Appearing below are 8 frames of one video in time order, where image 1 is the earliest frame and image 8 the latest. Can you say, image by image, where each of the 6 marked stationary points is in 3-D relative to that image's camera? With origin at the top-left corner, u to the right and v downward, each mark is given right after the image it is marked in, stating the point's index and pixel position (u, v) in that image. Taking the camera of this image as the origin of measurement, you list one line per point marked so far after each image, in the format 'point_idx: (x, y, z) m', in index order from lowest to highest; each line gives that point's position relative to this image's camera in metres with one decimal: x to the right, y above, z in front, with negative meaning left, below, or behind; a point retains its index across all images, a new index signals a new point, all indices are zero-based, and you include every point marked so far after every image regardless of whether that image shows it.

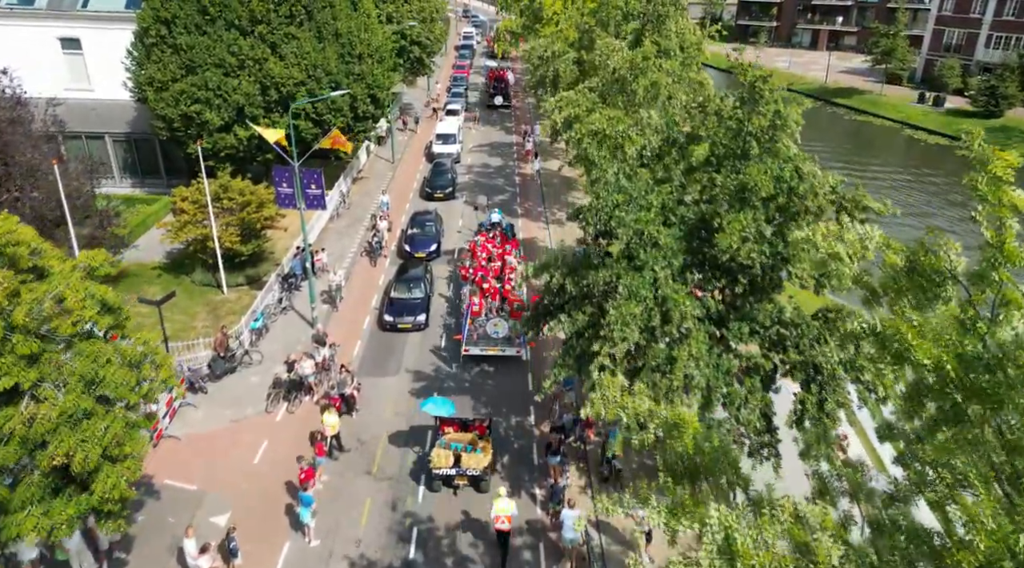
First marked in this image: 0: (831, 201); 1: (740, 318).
0: (+6.1, +1.6, +14.2) m
1: (+4.4, -0.7, +14.3) m
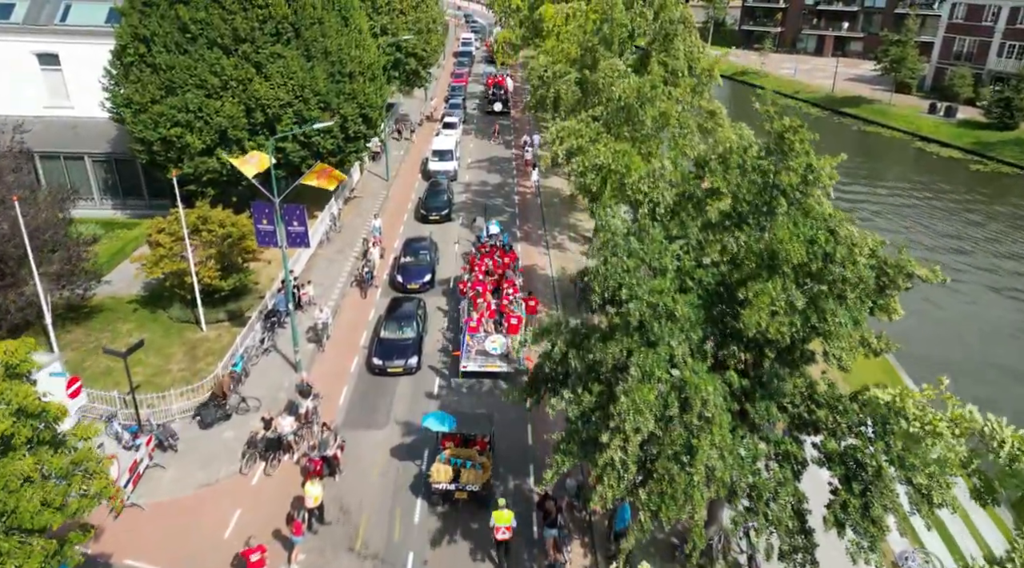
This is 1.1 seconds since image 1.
0: (+6.0, +0.3, +12.5) m
1: (+4.3, -1.9, +12.6) m
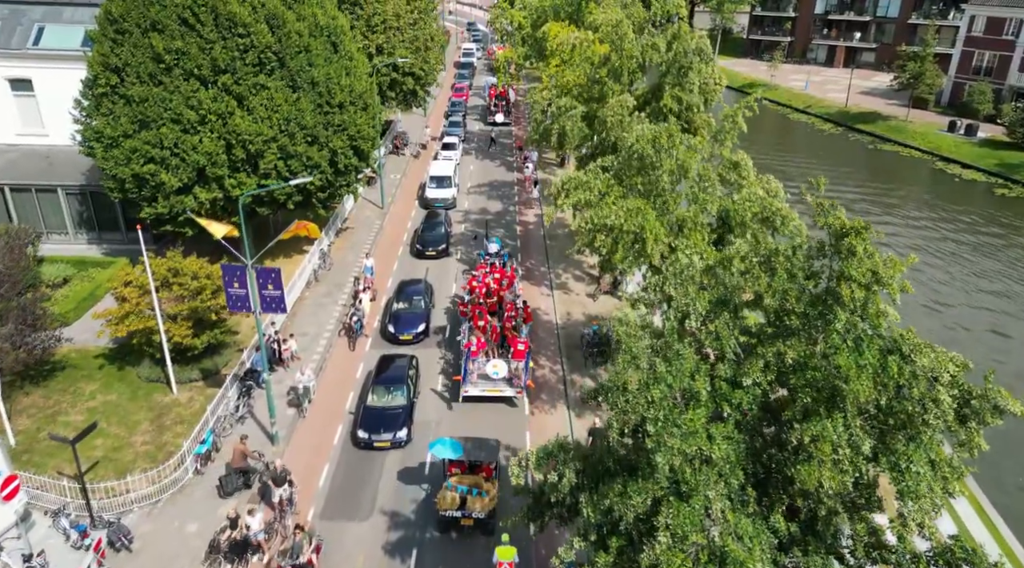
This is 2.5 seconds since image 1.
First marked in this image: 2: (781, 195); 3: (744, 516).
0: (+6.0, -1.5, +10.1) m
1: (+4.3, -3.7, +10.3) m
2: (+6.9, +2.3, +19.1) m
3: (+3.1, -3.1, +9.9) m
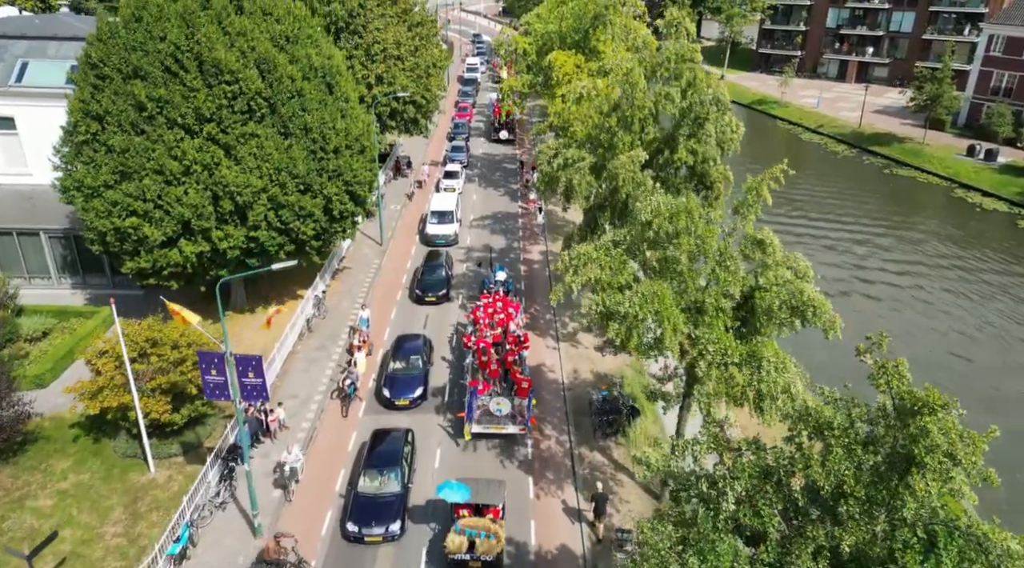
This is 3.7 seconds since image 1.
0: (+6.0, -3.6, +8.4) m
1: (+4.3, -5.8, +8.5) m
2: (+7.0, +0.2, +17.3) m
3: (+3.1, -5.2, +8.2) m
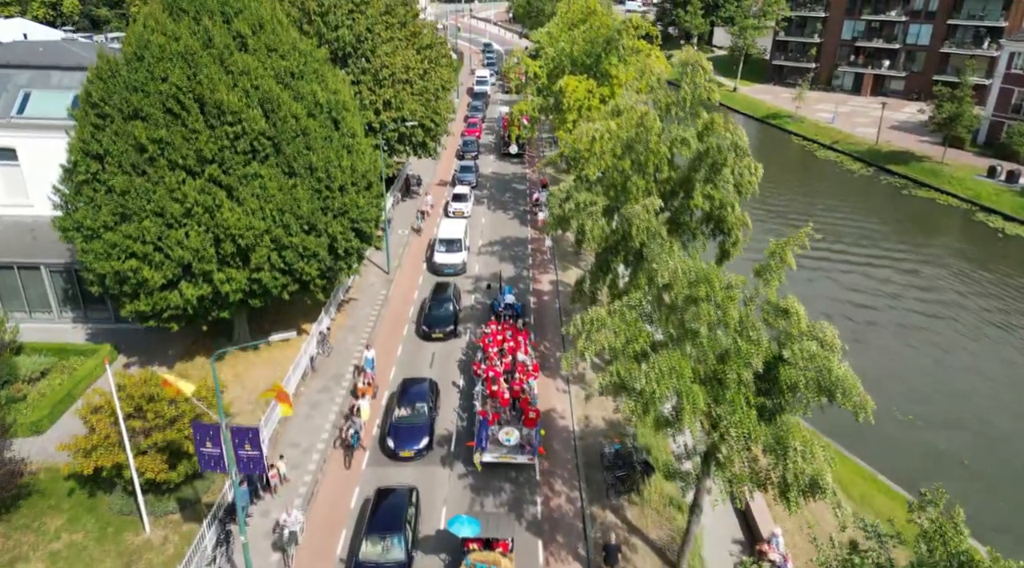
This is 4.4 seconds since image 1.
0: (+6.0, -5.1, +7.4) m
1: (+4.3, -7.4, +7.6) m
2: (+7.2, -1.4, +16.4) m
3: (+3.1, -6.7, +7.2) m
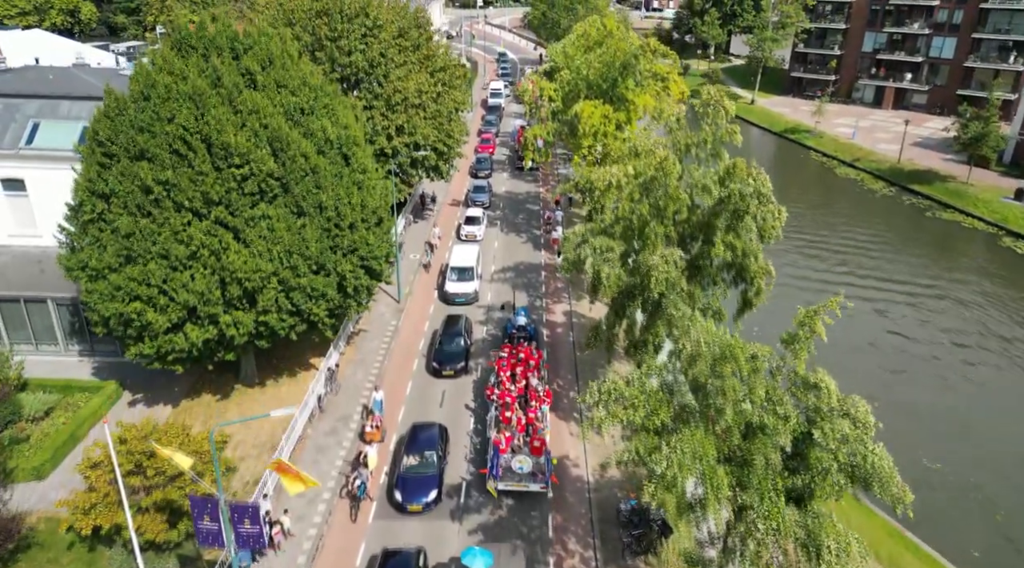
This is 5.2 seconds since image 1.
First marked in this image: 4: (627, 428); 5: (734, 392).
0: (+6.1, -6.7, +6.5) m
1: (+4.4, -8.9, +6.6) m
2: (+7.4, -3.0, +15.4) m
3: (+3.2, -8.2, +6.4) m
4: (+2.6, -3.2, +16.7) m
5: (+4.6, -2.3, +15.6) m
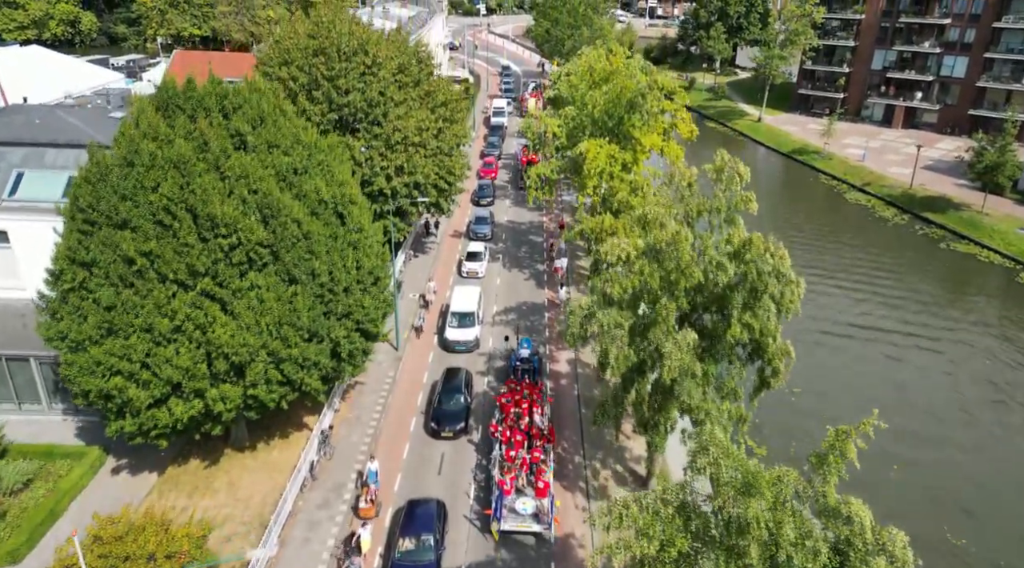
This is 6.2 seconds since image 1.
0: (+6.1, -9.0, +5.1) m
1: (+4.4, -11.2, +5.2) m
2: (+7.4, -5.3, +14.0) m
3: (+3.2, -10.6, +4.9) m
4: (+2.6, -5.6, +15.3) m
5: (+4.7, -4.6, +14.2) m
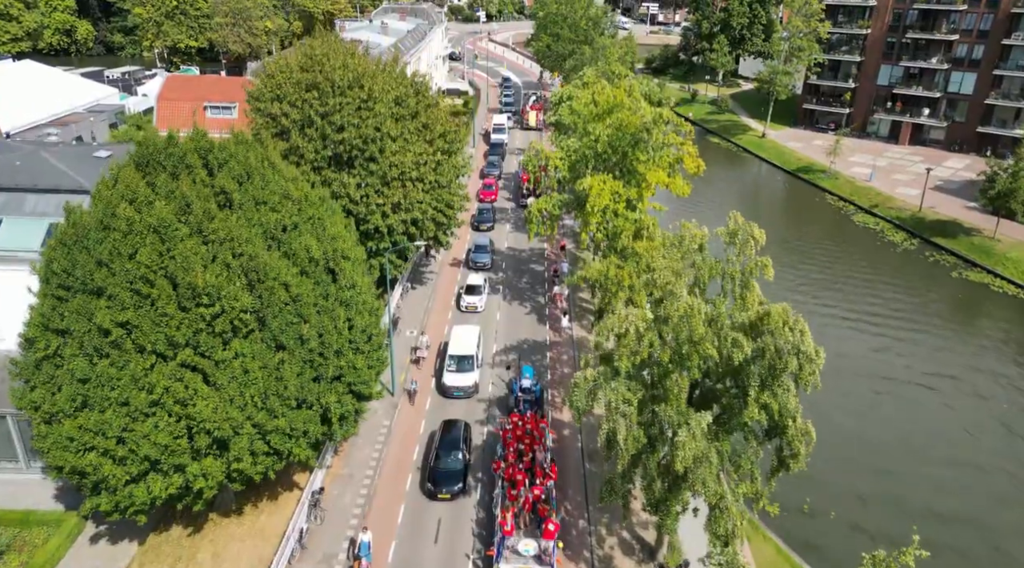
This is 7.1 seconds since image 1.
0: (+6.1, -11.1, +3.6) m
1: (+4.4, -13.3, +3.8) m
2: (+7.5, -7.4, +12.5) m
3: (+3.2, -12.6, +3.5) m
4: (+2.6, -7.6, +13.9) m
5: (+4.7, -6.7, +12.7) m
